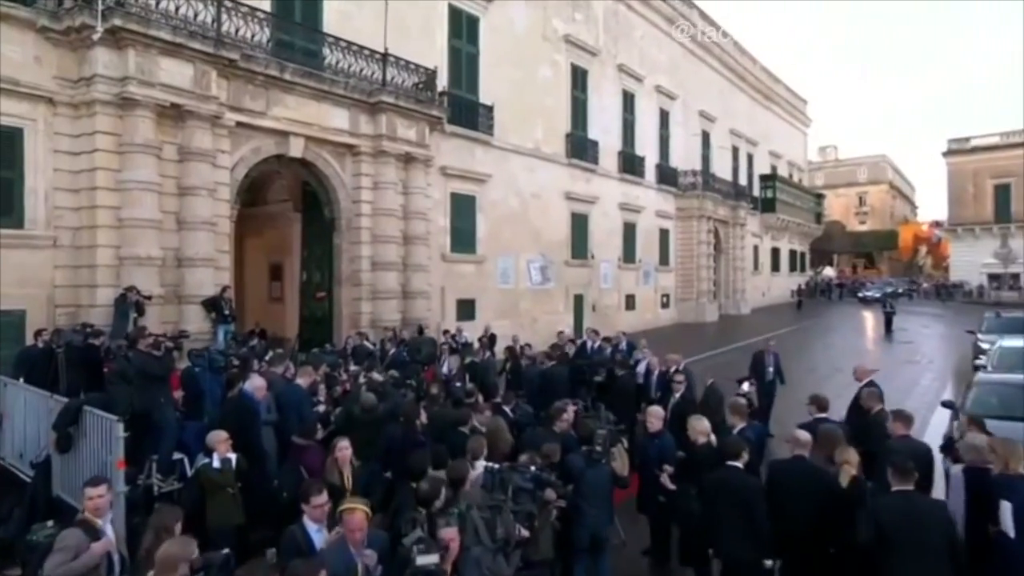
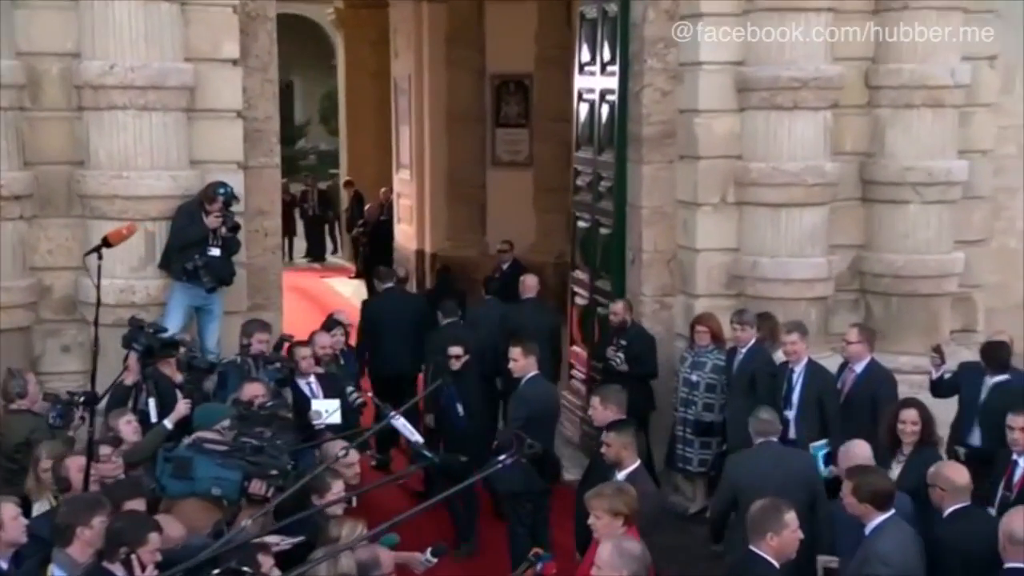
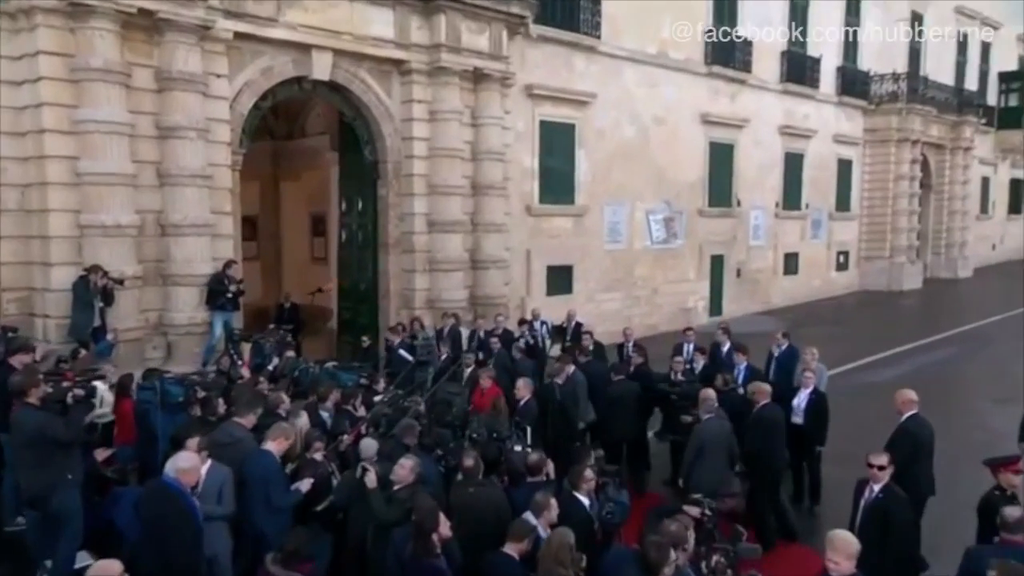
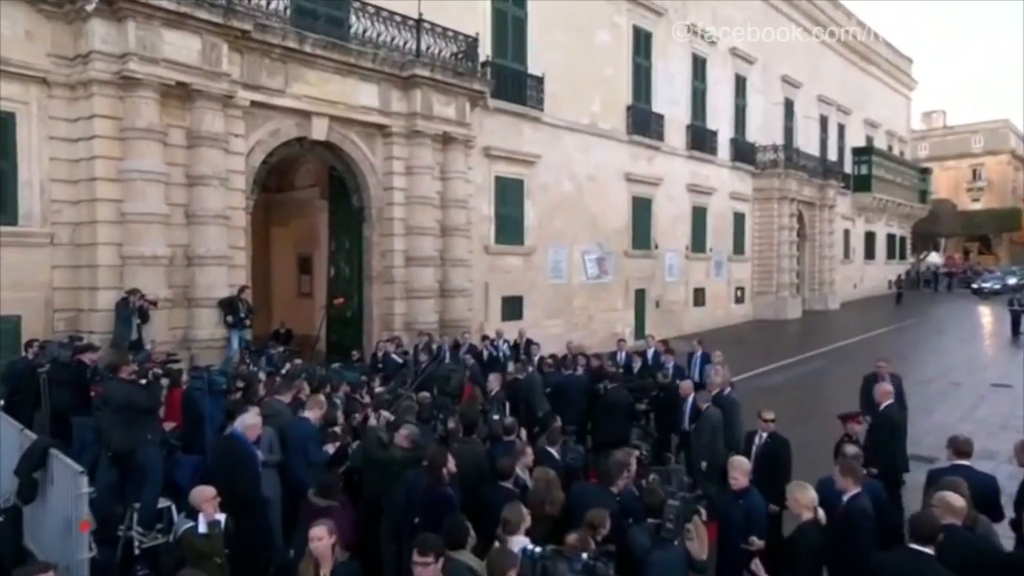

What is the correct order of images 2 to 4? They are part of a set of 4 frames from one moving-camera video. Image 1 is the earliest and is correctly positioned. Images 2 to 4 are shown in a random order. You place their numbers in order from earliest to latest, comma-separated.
4, 3, 2
